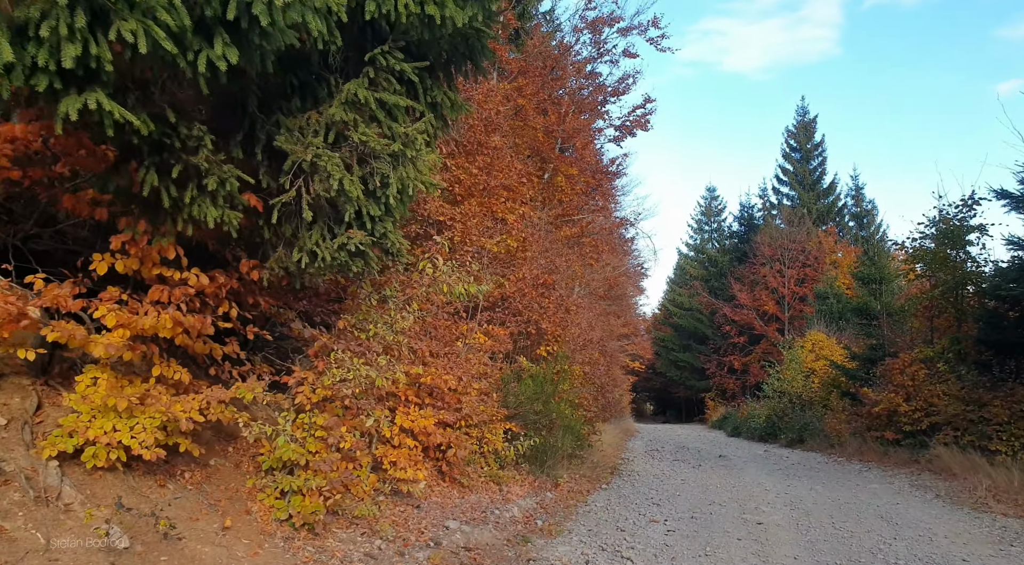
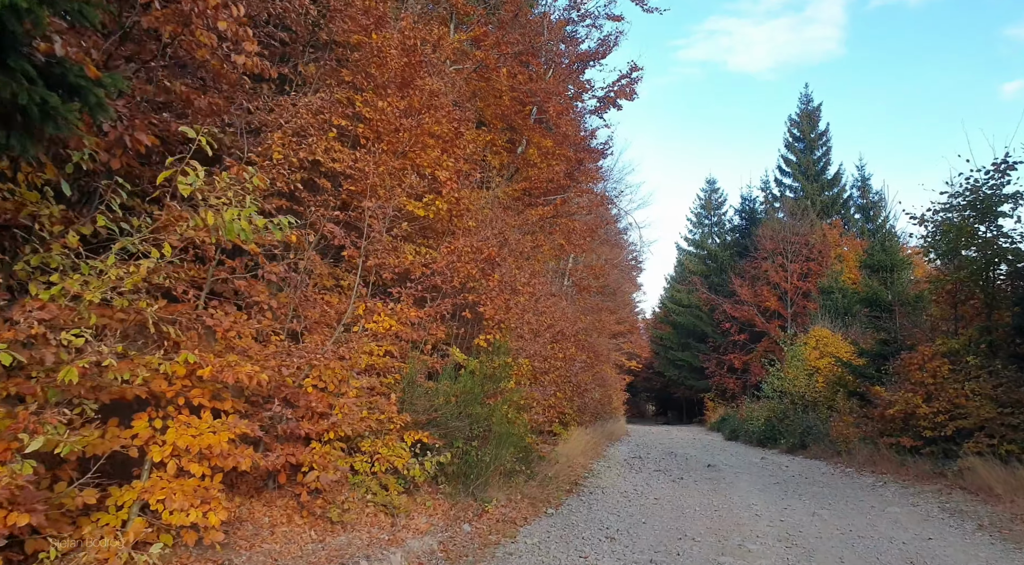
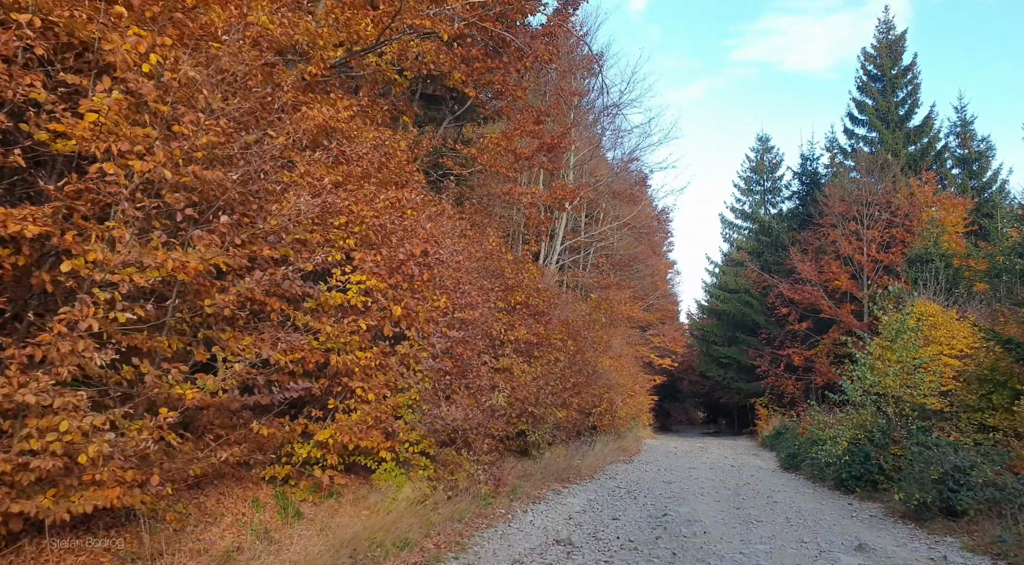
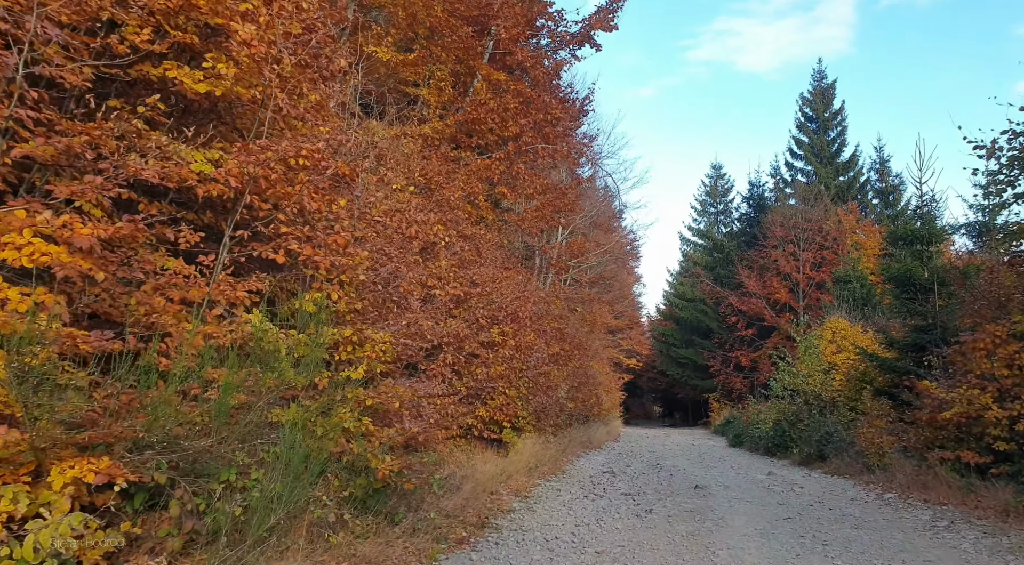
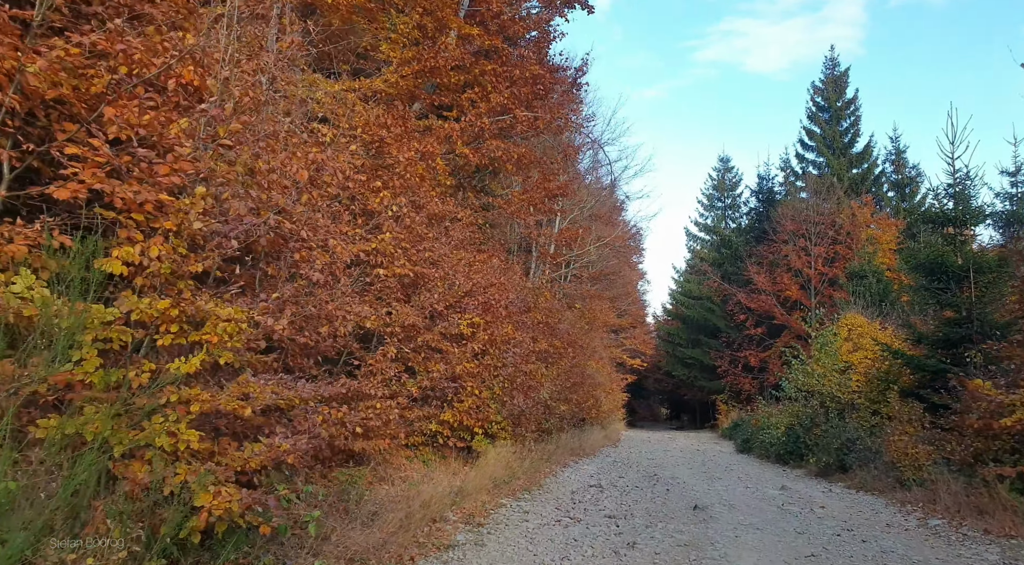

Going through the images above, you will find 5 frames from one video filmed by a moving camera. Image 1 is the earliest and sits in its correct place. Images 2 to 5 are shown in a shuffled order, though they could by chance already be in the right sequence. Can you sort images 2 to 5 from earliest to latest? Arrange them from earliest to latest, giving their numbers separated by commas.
2, 4, 5, 3
